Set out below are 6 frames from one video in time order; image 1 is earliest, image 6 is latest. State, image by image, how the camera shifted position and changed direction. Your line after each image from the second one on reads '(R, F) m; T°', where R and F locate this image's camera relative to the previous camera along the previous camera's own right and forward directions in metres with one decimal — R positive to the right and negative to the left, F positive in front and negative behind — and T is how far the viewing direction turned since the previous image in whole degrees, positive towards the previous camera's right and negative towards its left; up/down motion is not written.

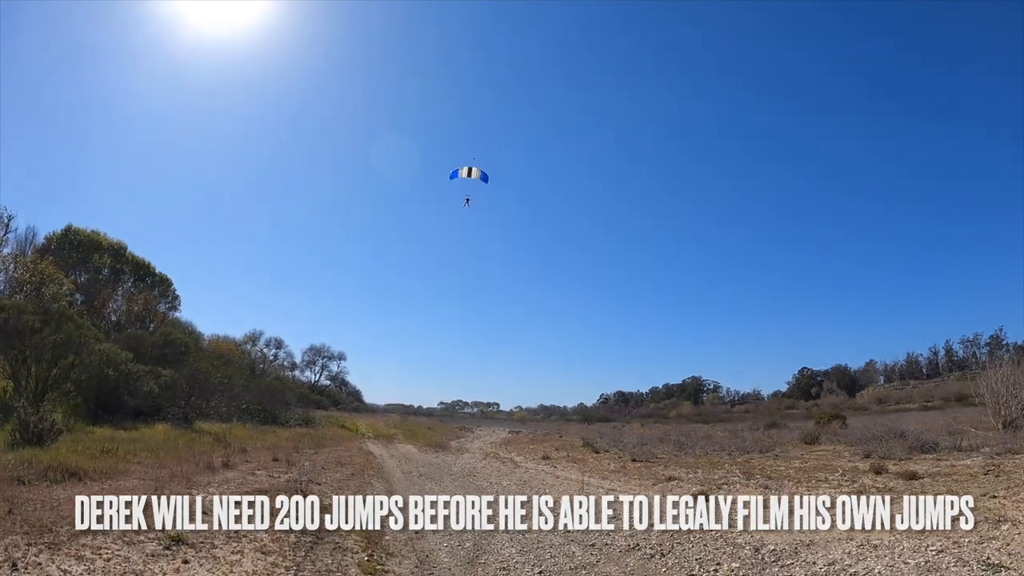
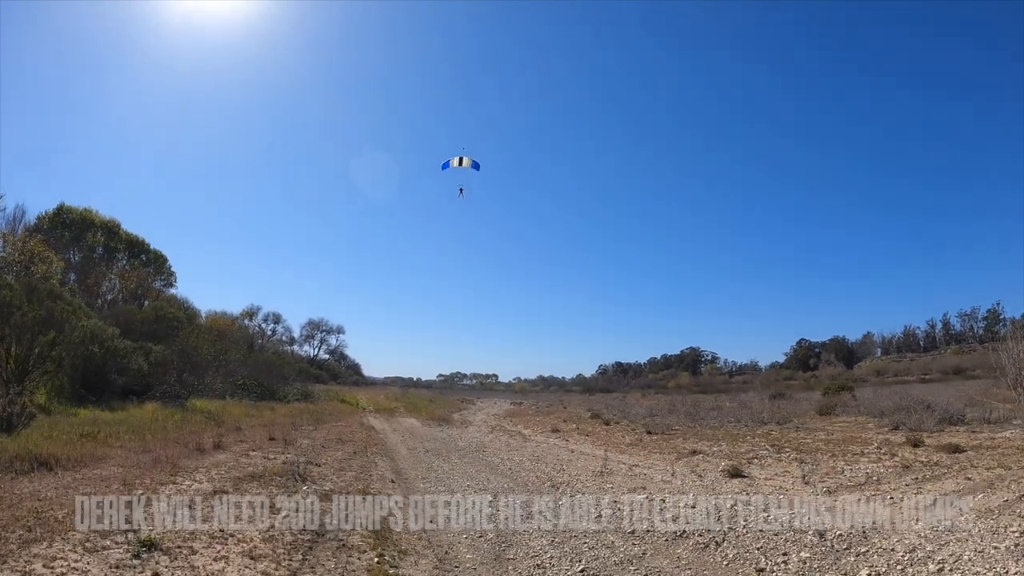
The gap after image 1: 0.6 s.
(-0.4, +1.4) m; 0°
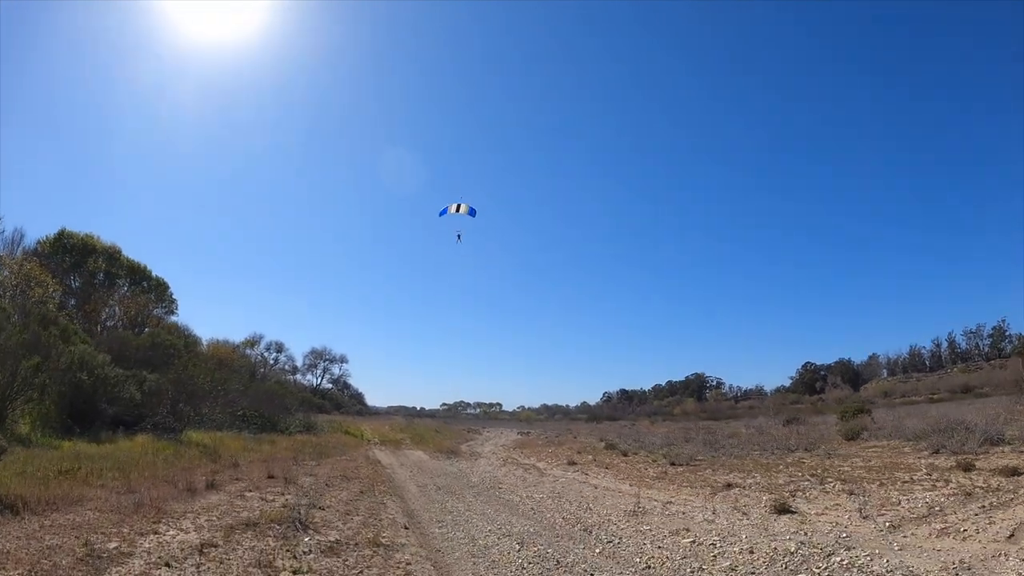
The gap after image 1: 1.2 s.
(-0.4, +1.1) m; 0°
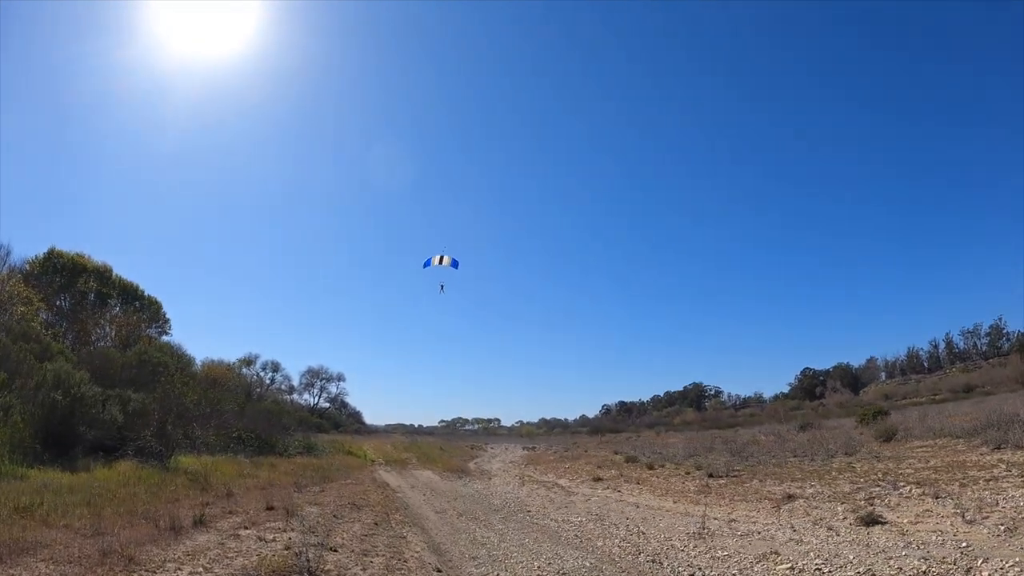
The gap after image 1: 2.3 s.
(-0.8, +1.8) m; 0°
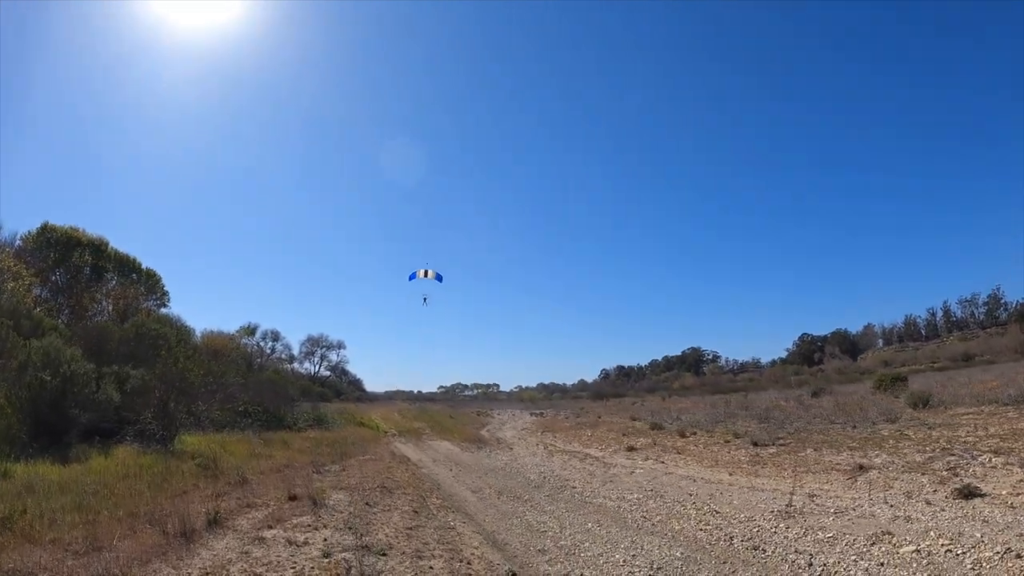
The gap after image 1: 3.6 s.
(-1.2, +1.9) m; 0°
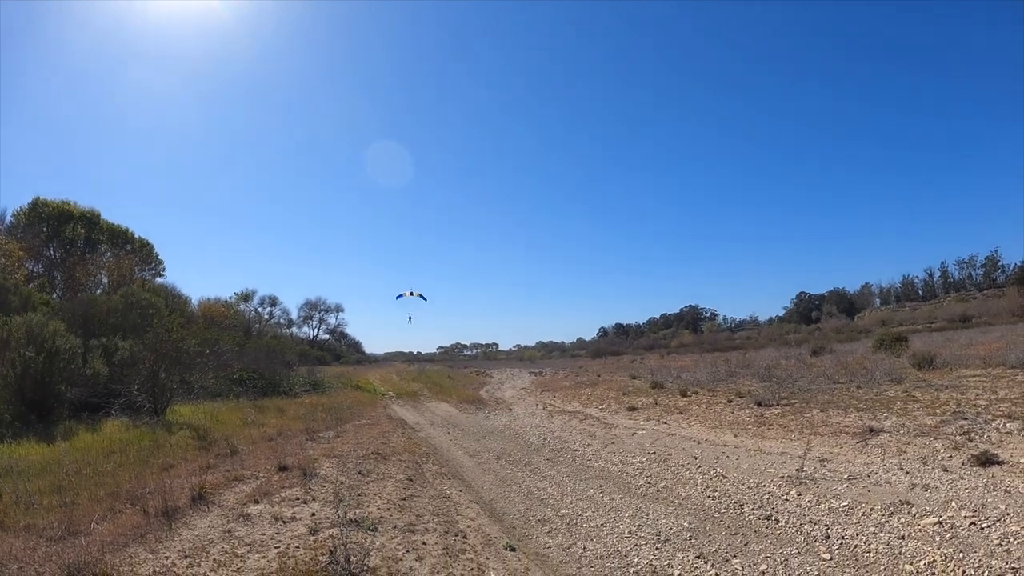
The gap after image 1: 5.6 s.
(+0.1, +0.6) m; 0°
